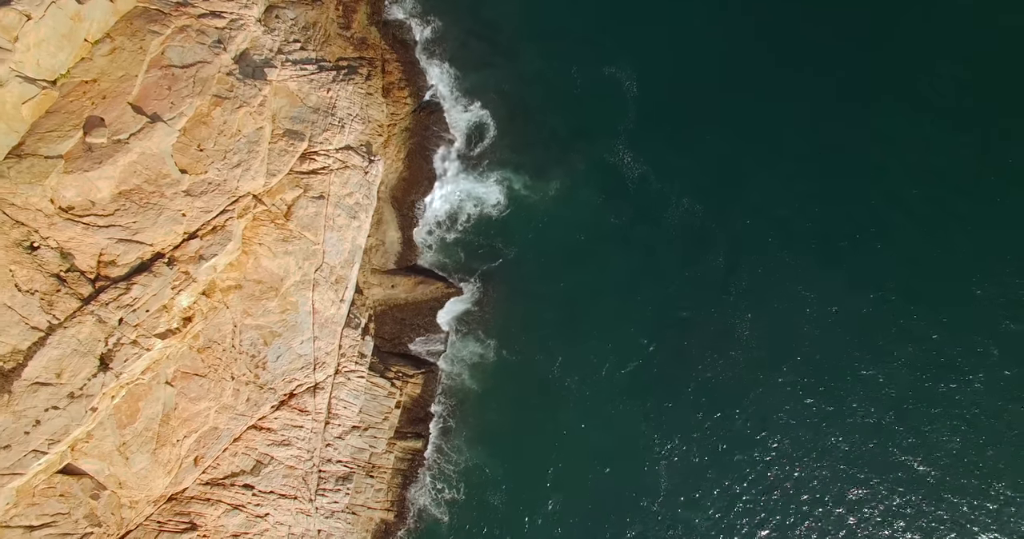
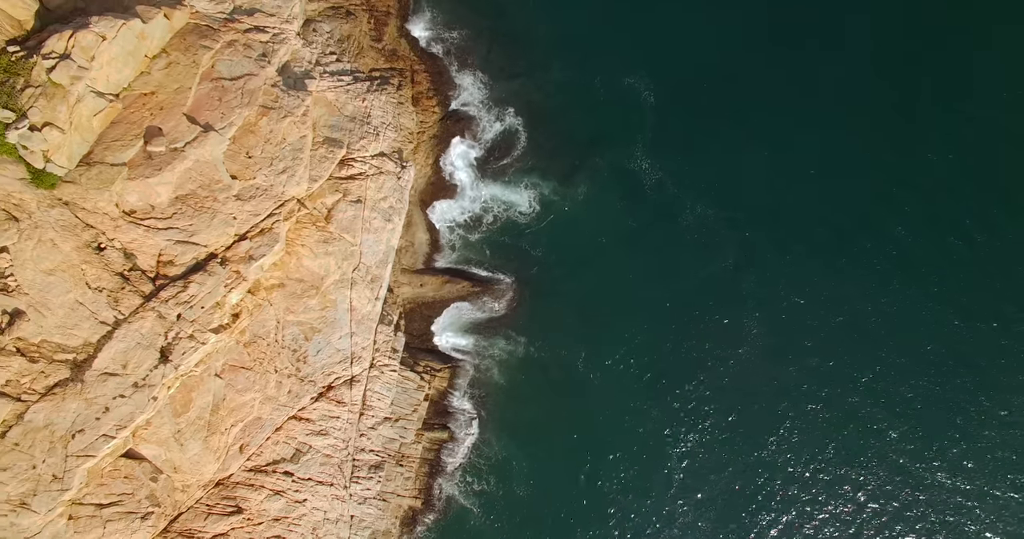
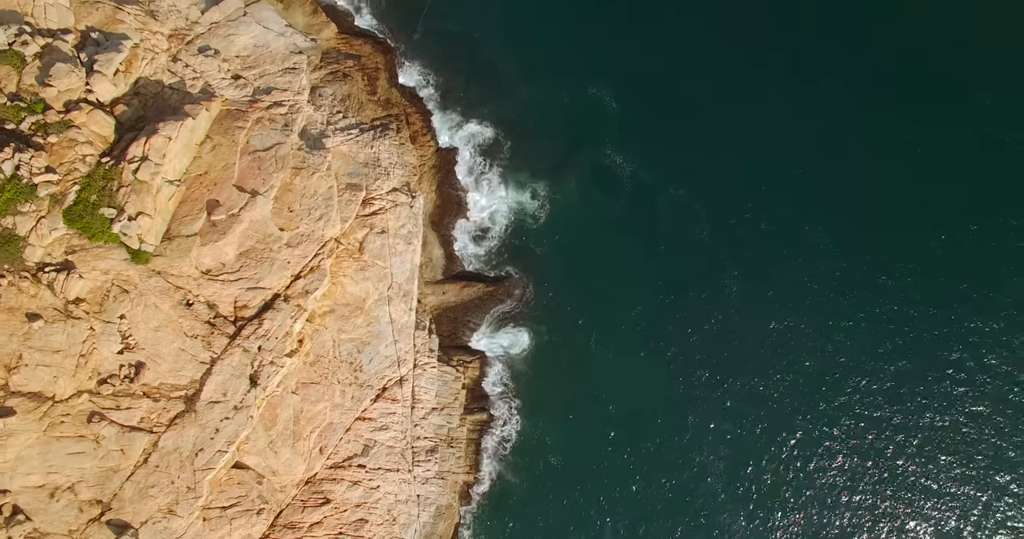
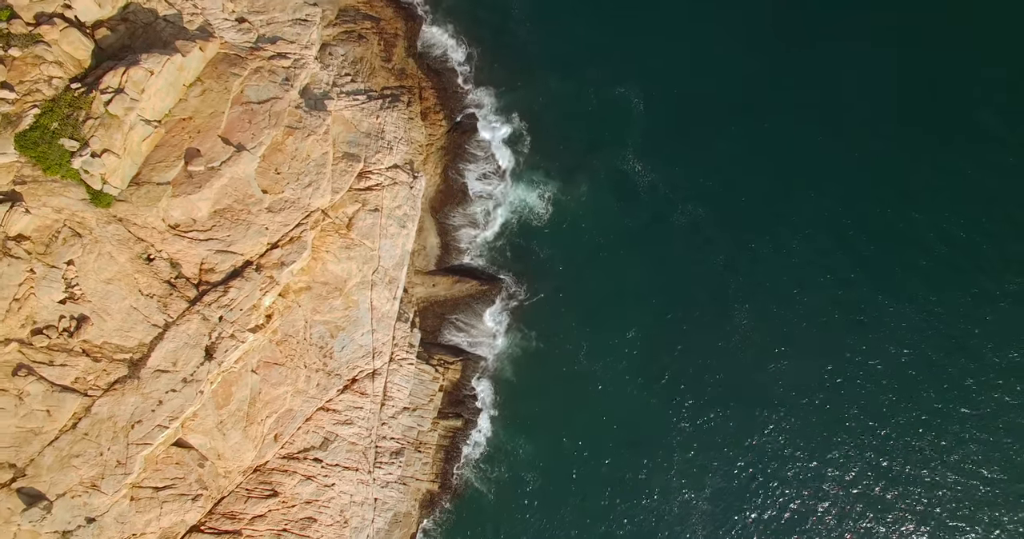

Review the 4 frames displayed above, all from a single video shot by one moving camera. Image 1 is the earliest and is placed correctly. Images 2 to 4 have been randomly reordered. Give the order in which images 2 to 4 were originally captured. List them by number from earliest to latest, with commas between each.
2, 4, 3
